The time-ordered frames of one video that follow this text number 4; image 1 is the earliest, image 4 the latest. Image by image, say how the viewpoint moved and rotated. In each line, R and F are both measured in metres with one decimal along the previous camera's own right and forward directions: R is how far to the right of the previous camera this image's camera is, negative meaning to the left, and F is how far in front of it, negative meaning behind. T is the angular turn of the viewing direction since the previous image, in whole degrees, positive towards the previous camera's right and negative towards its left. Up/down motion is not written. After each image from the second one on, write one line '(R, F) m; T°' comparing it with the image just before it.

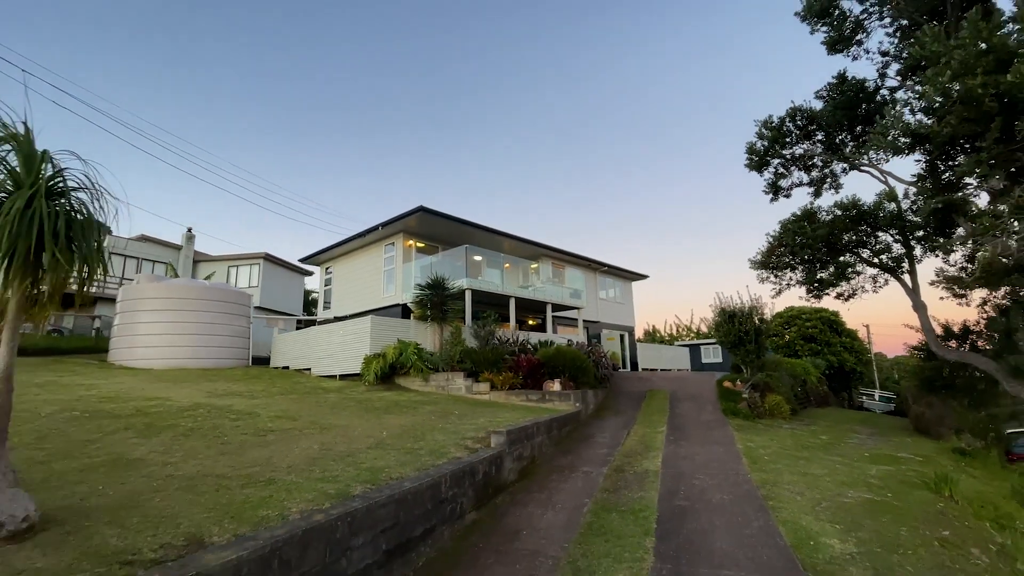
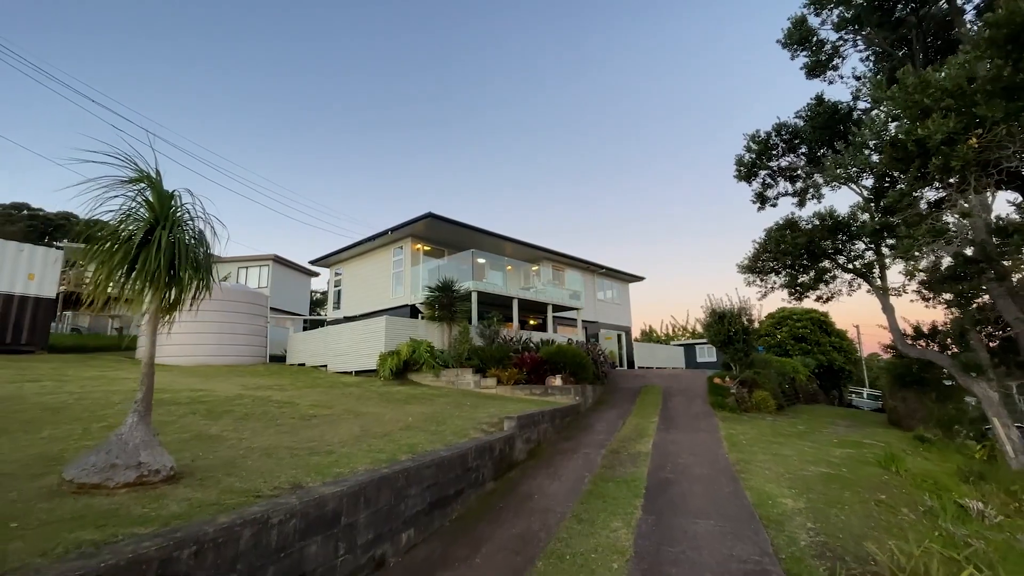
(-0.2, -0.9) m; 0°
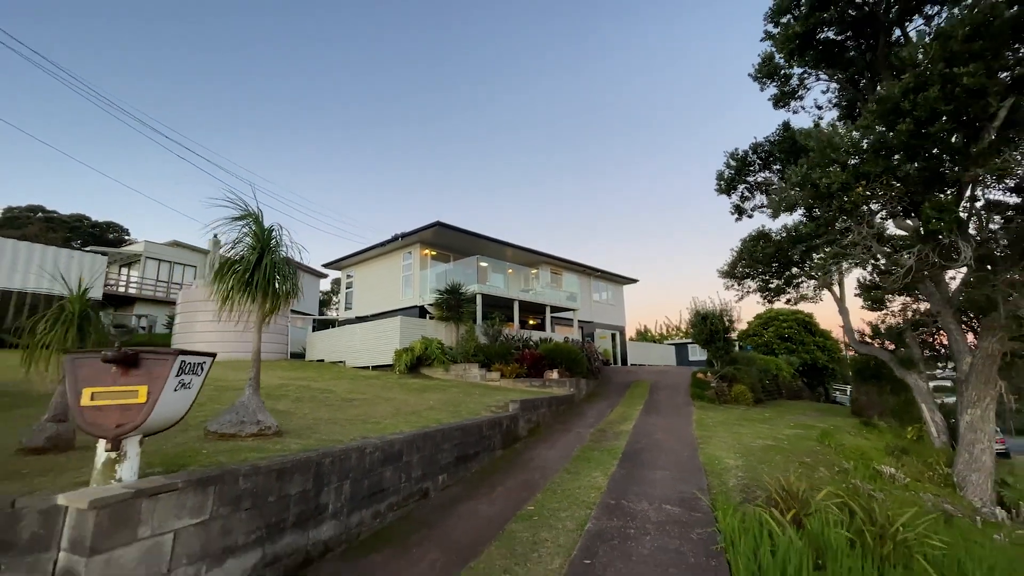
(-0.1, -1.5) m; 0°
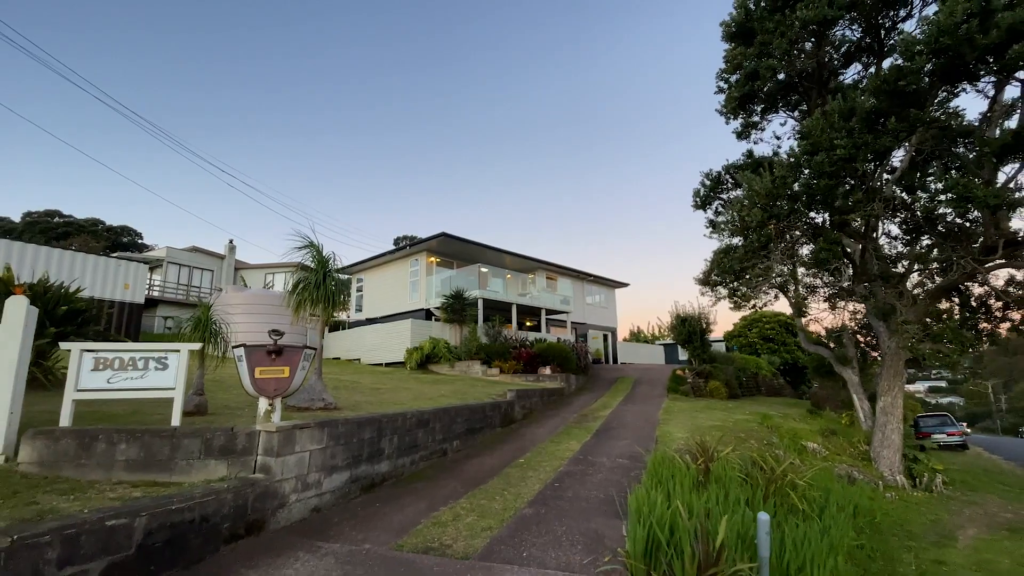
(0.0, -1.8) m; 0°
